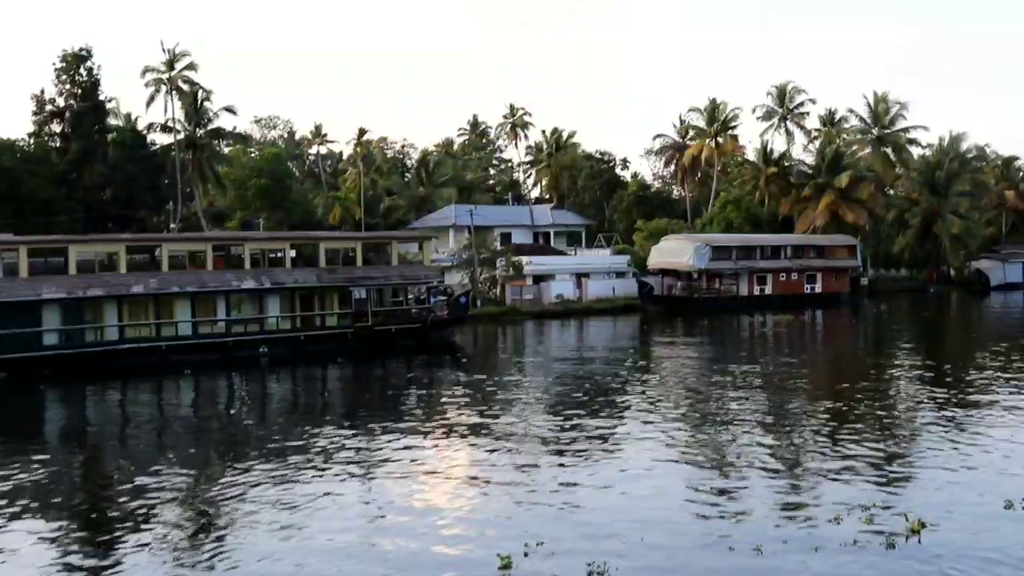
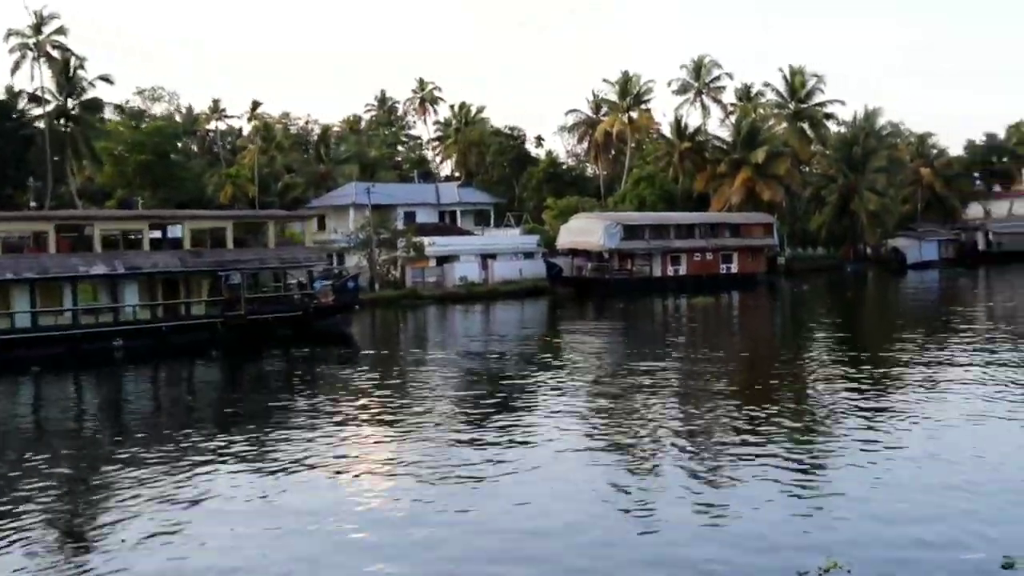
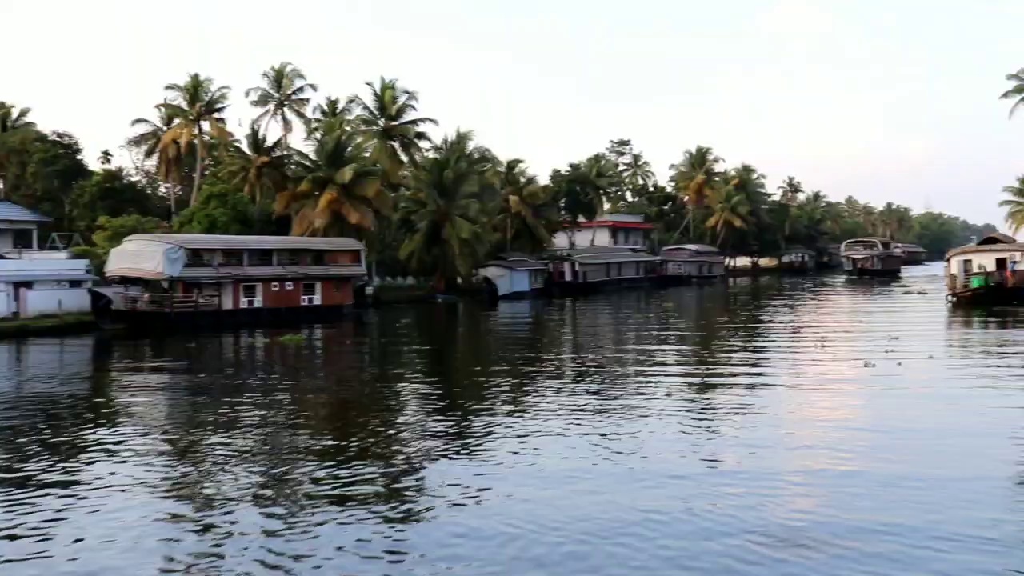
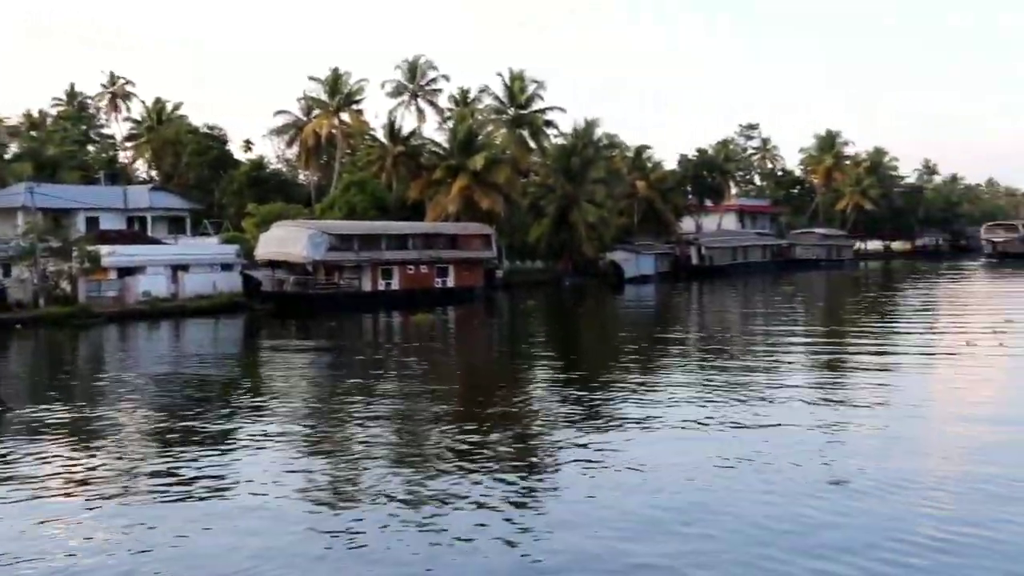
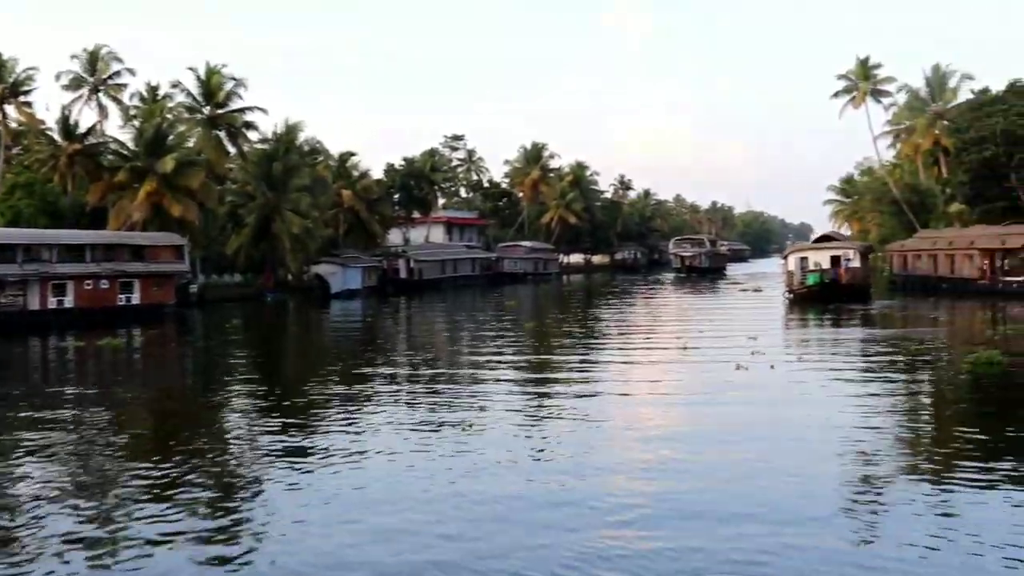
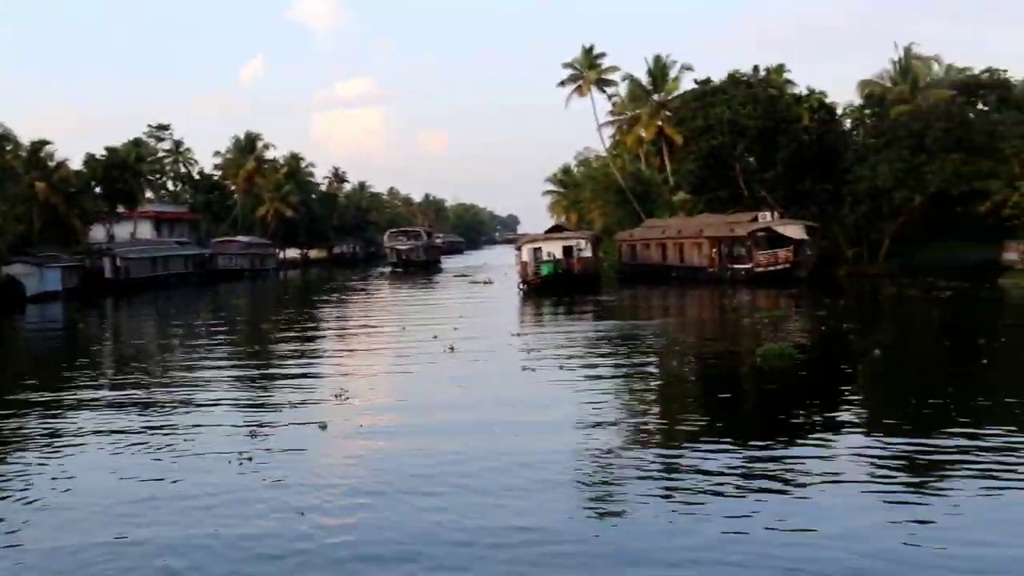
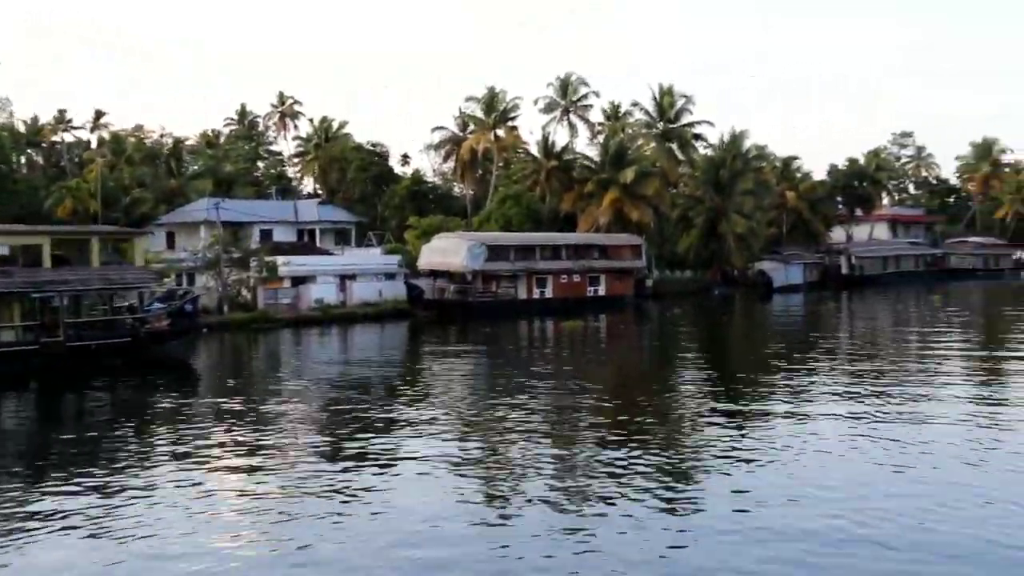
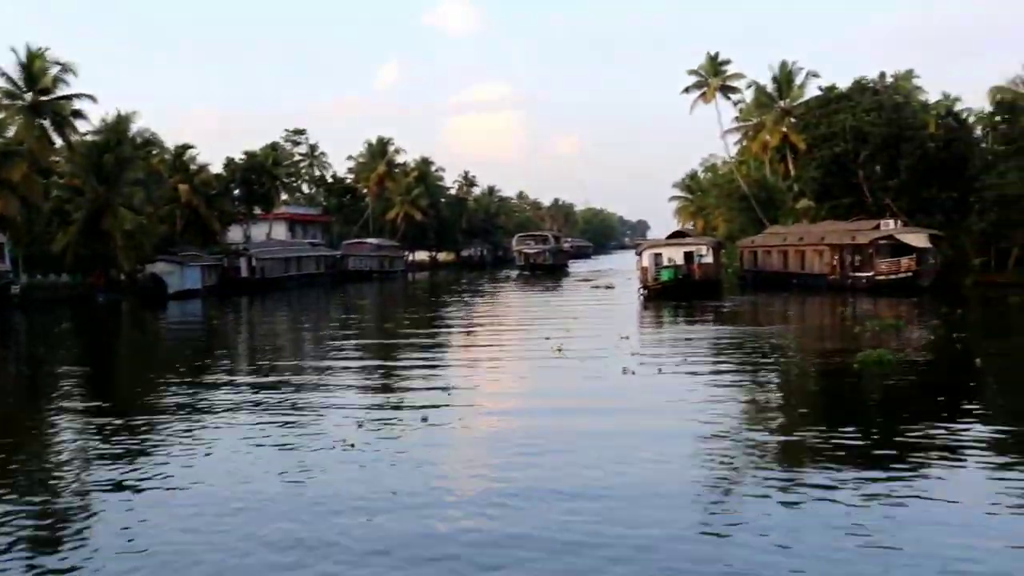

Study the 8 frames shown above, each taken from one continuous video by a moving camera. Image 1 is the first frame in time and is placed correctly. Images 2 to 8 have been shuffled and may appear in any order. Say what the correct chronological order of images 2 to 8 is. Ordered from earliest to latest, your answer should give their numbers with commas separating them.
2, 7, 4, 3, 5, 8, 6
